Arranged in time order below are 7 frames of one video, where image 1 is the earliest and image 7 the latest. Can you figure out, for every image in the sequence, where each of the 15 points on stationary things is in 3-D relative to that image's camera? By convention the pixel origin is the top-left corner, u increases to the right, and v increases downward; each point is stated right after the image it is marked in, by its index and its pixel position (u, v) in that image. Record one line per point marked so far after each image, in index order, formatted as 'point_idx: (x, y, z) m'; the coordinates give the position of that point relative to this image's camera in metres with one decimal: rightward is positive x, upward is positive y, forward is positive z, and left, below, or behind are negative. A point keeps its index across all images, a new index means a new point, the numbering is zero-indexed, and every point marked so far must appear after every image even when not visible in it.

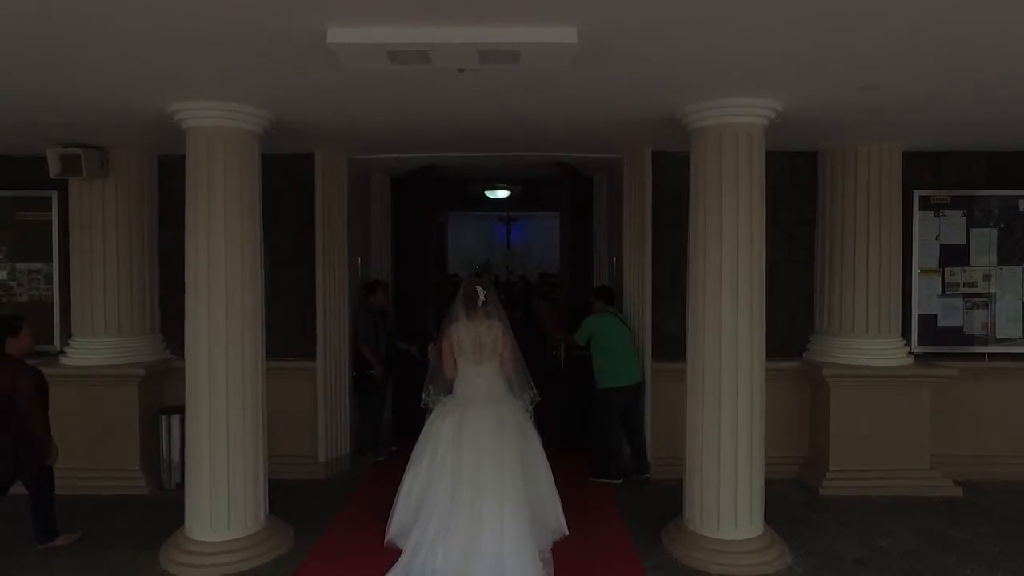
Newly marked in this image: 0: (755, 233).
0: (+1.5, +0.4, +4.2) m
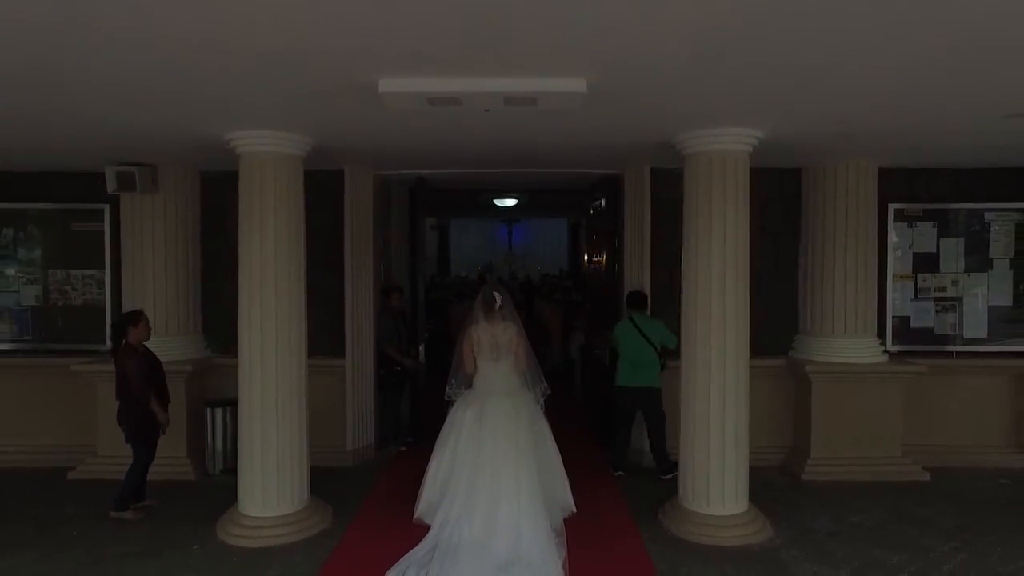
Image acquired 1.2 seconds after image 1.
0: (+1.6, +0.3, +4.7) m
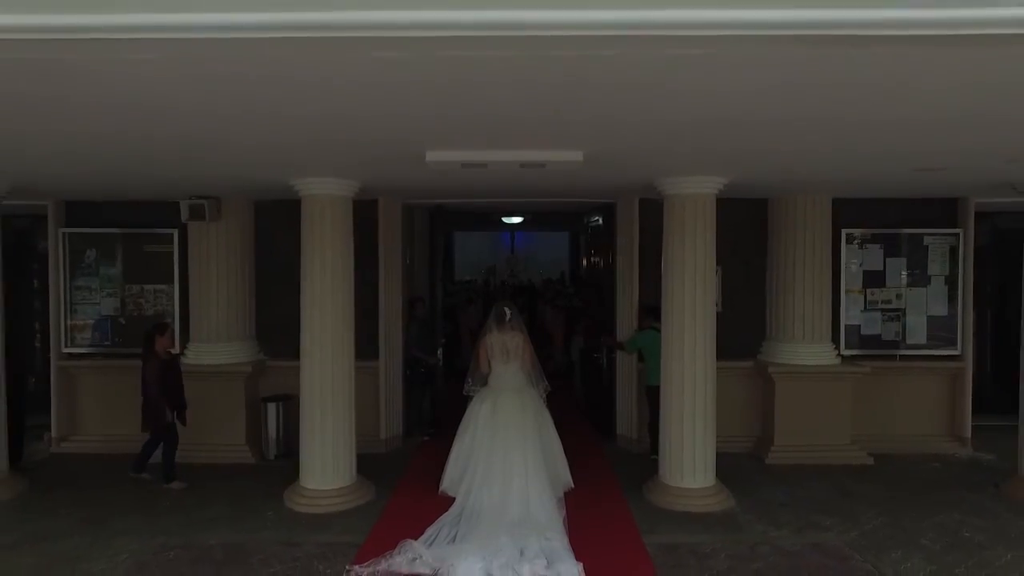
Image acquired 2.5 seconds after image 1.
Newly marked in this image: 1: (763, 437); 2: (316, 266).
0: (+1.7, +0.2, +5.8) m
1: (+2.8, -1.6, +7.3) m
2: (-1.7, +0.2, +5.8) m
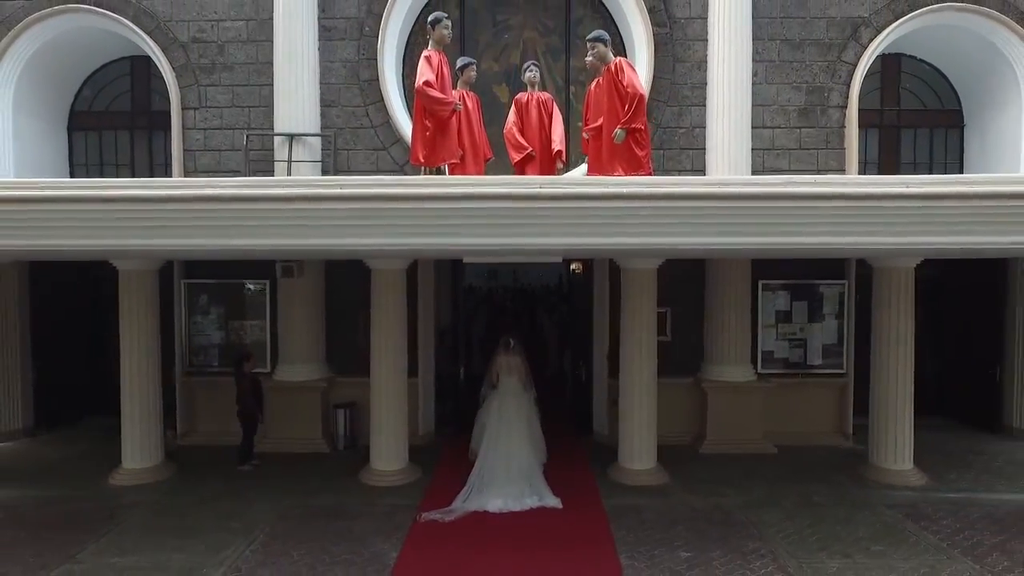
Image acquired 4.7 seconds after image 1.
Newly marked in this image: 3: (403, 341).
0: (+1.8, -0.4, +8.5) m
1: (+2.8, -2.2, +10.0) m
2: (-1.7, -0.4, +8.5) m
3: (-1.4, -0.7, +8.7) m
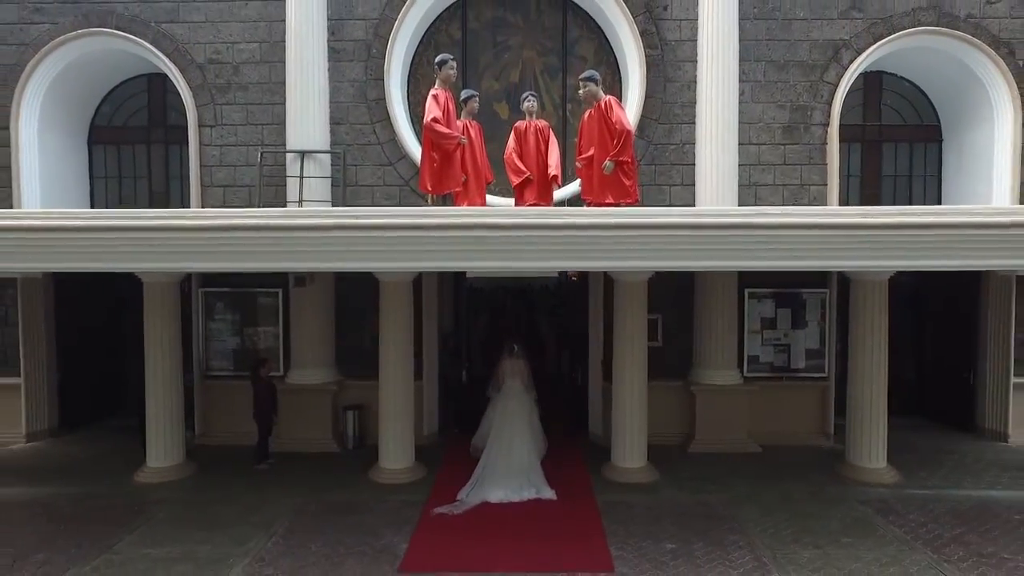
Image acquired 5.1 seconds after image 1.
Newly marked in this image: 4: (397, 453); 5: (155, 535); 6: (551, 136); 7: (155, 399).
0: (+1.8, -0.5, +9.0) m
1: (+2.8, -2.3, +10.5) m
2: (-1.7, -0.5, +9.1) m
3: (-1.4, -0.8, +9.3) m
4: (-1.6, -2.3, +9.1) m
5: (-4.0, -2.8, +7.4) m
6: (+0.4, +1.7, +7.4) m
7: (-4.9, -1.5, +9.2) m
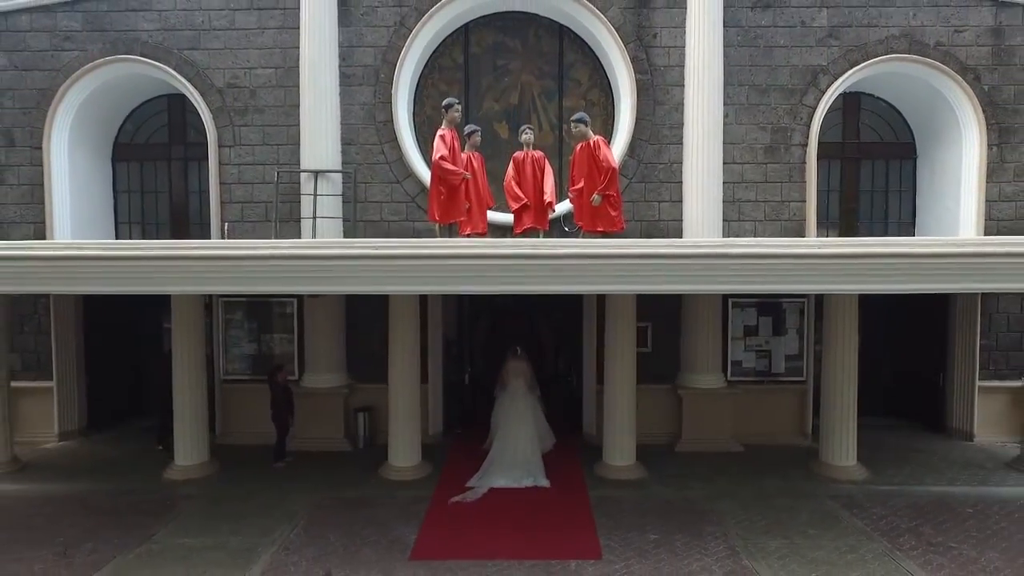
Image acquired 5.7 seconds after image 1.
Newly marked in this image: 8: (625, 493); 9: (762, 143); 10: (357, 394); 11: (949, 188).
0: (+1.8, -0.7, +9.8) m
1: (+2.8, -2.5, +11.3) m
2: (-1.7, -0.7, +9.8) m
3: (-1.4, -1.0, +10.1) m
4: (-1.6, -2.5, +9.9) m
5: (-4.0, -2.9, +8.2) m
6: (+0.4, +1.5, +8.1) m
7: (-5.0, -1.7, +10.0) m
8: (+1.6, -2.8, +9.2) m
9: (+4.3, +2.5, +11.3) m
10: (-2.7, -1.8, +11.5) m
11: (+7.7, +1.8, +11.7) m
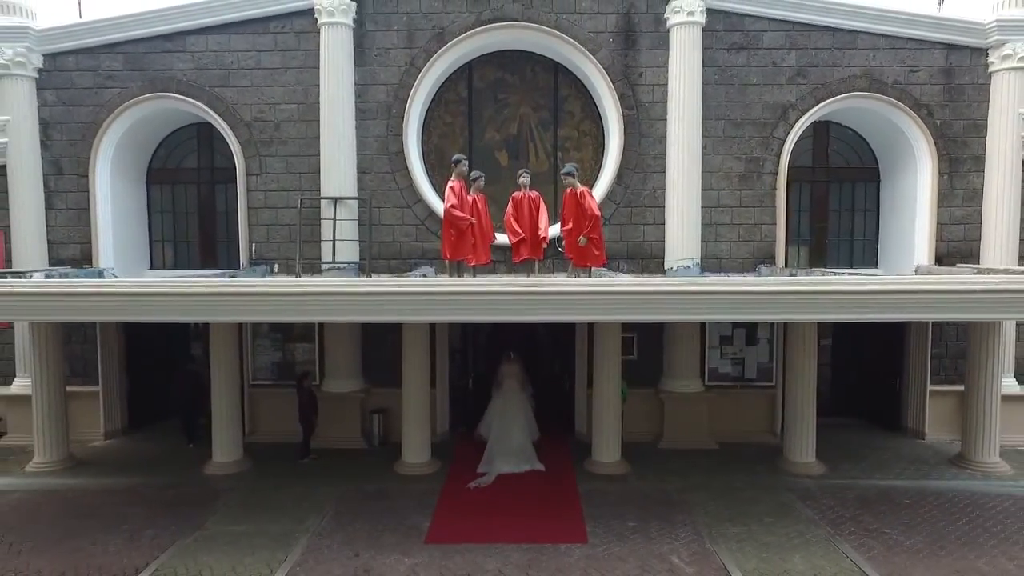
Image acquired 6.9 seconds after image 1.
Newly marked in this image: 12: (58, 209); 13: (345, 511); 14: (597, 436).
0: (+1.7, -1.0, +11.1) m
1: (+2.8, -2.7, +12.6) m
2: (-1.7, -1.0, +11.1) m
3: (-1.5, -1.3, +11.3) m
4: (-1.6, -2.8, +11.2) m
5: (-4.0, -3.3, +9.5) m
6: (+0.4, +1.2, +9.4) m
7: (-5.0, -2.0, +11.3) m
8: (+1.6, -3.1, +10.5) m
9: (+4.2, +2.2, +12.6) m
10: (-2.7, -2.1, +12.8) m
11: (+7.7, +1.5, +12.9) m
12: (-8.8, +1.5, +12.8) m
13: (-2.4, -3.2, +9.6) m
14: (+1.4, -2.5, +11.3) m
